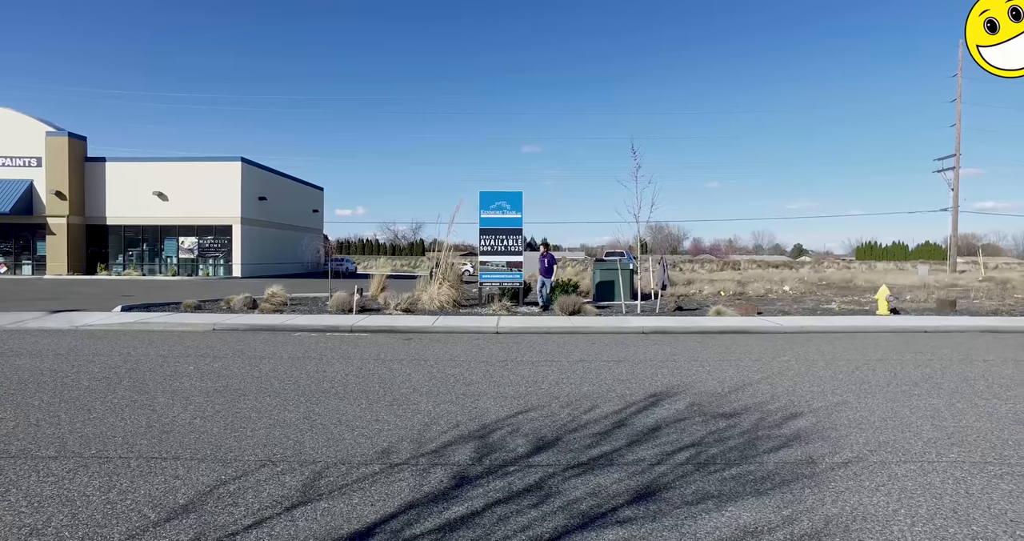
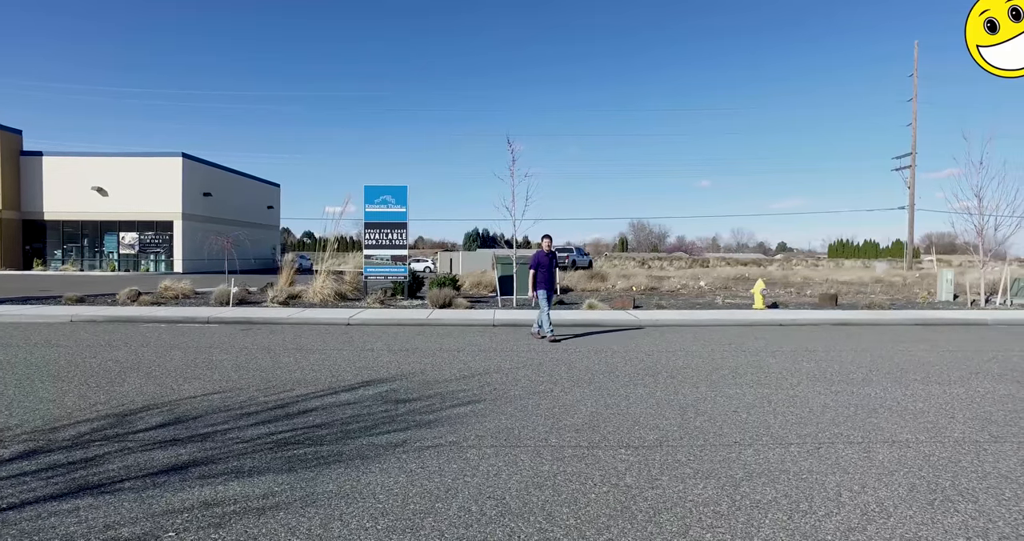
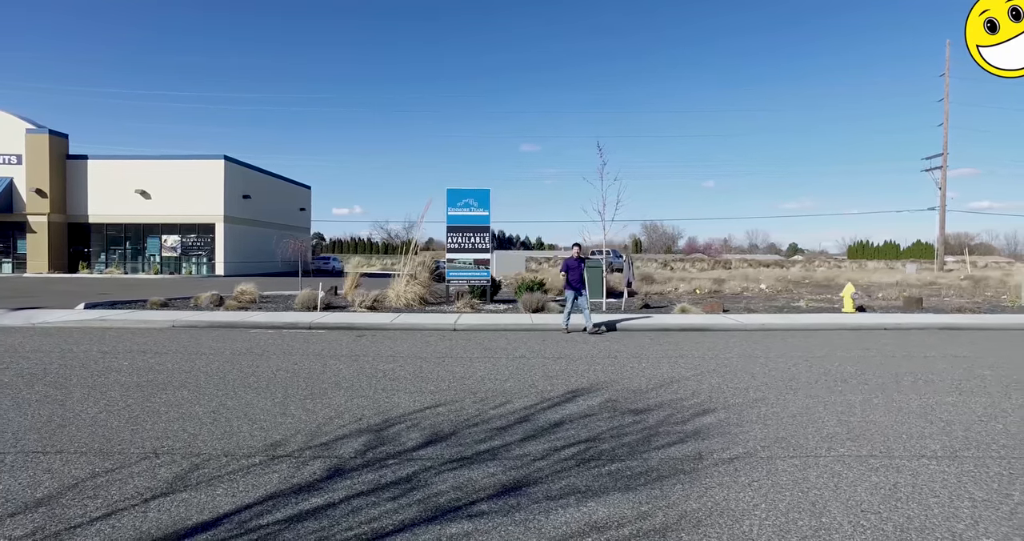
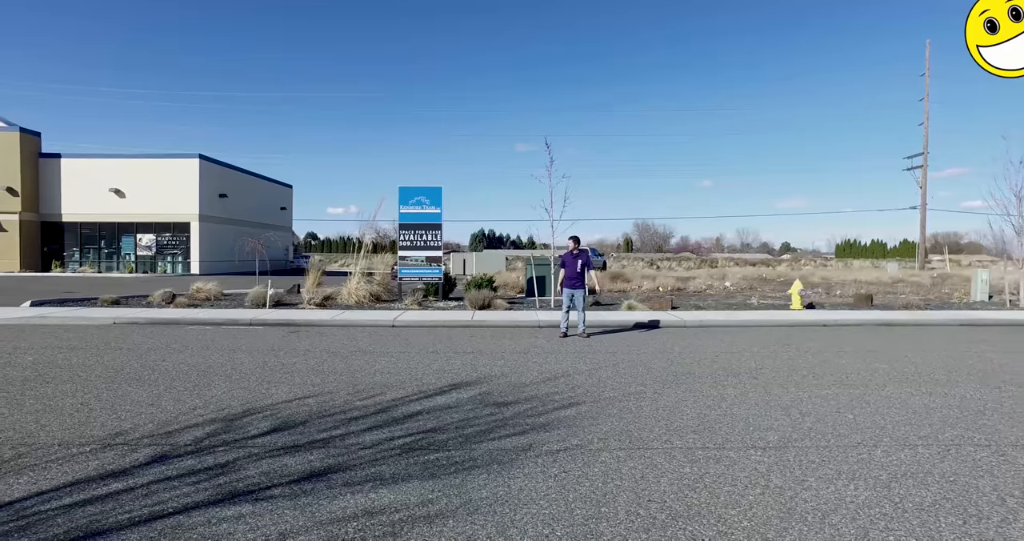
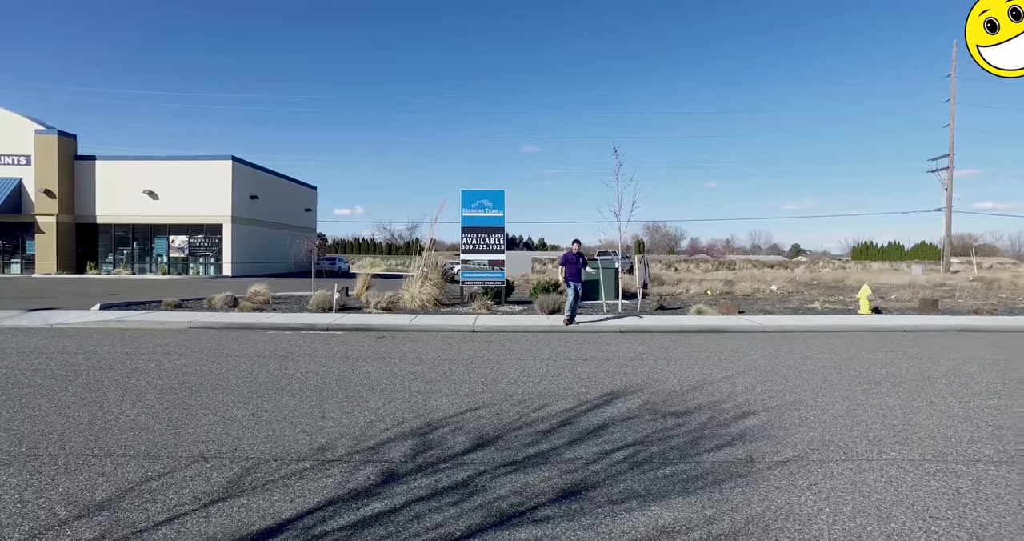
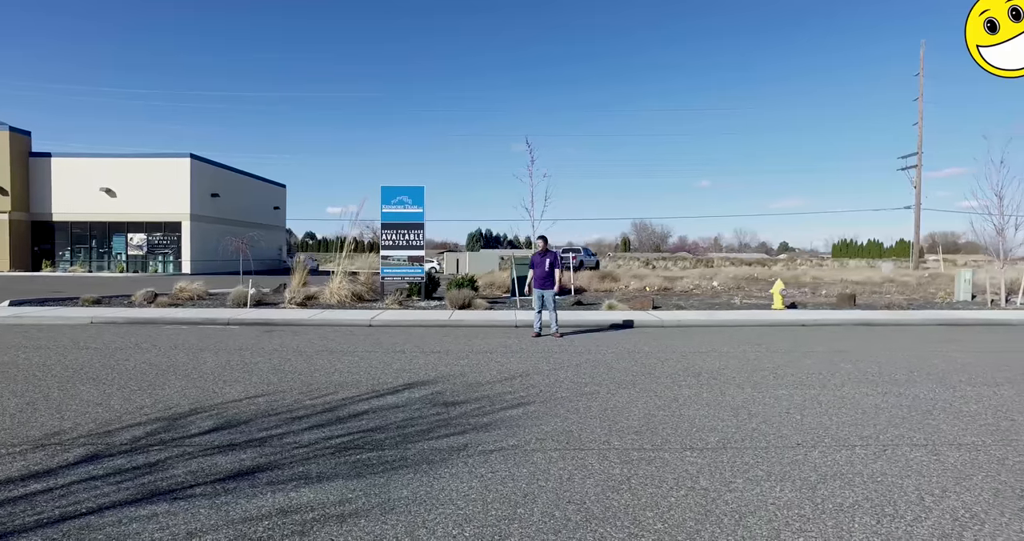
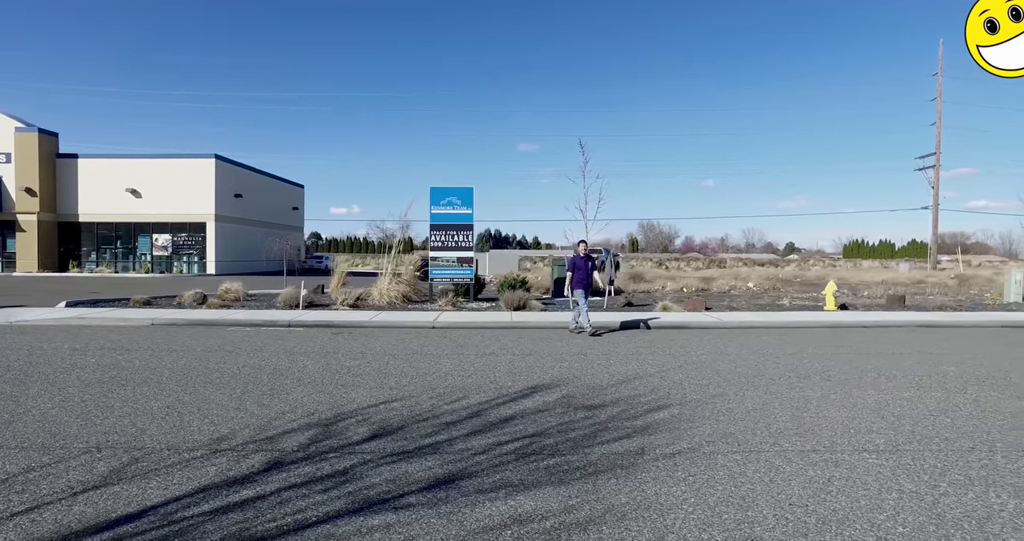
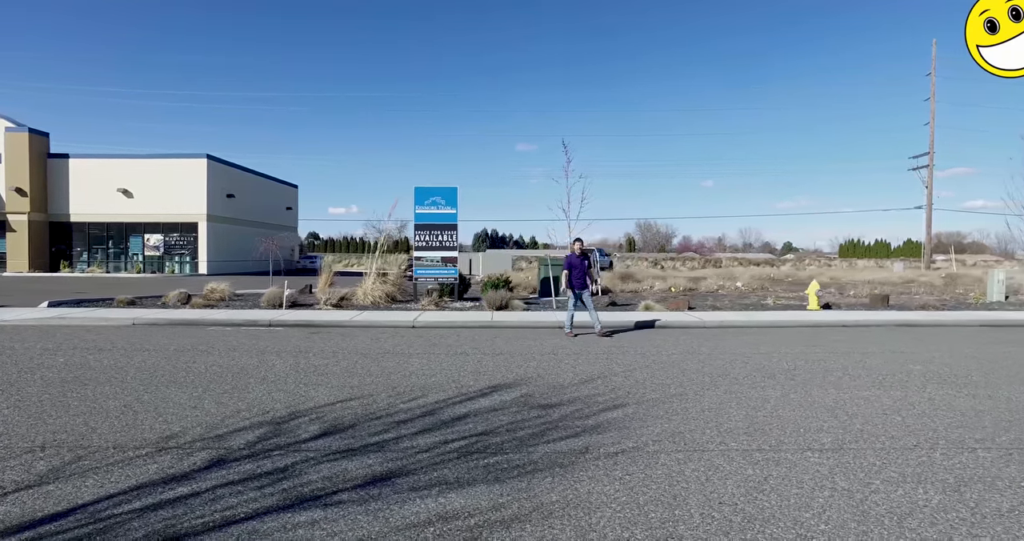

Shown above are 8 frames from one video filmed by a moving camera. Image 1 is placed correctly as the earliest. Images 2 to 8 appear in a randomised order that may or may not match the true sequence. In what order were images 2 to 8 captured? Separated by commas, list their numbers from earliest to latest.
5, 3, 7, 8, 4, 6, 2
